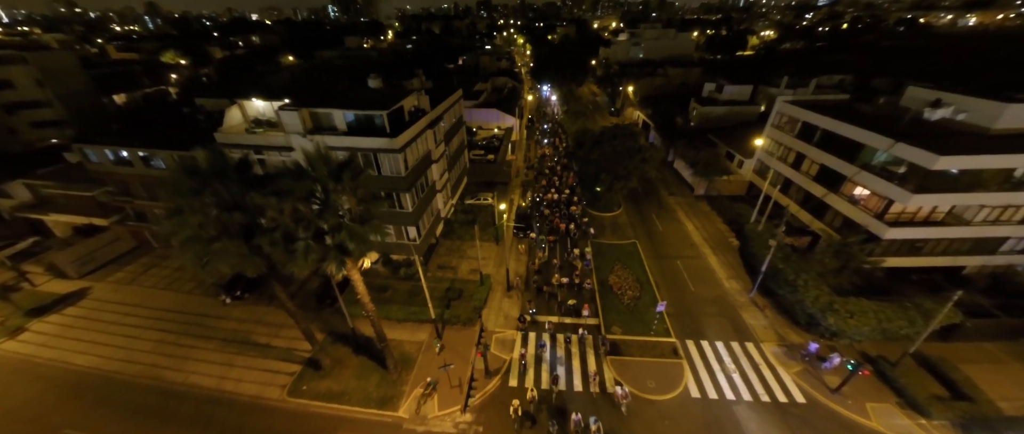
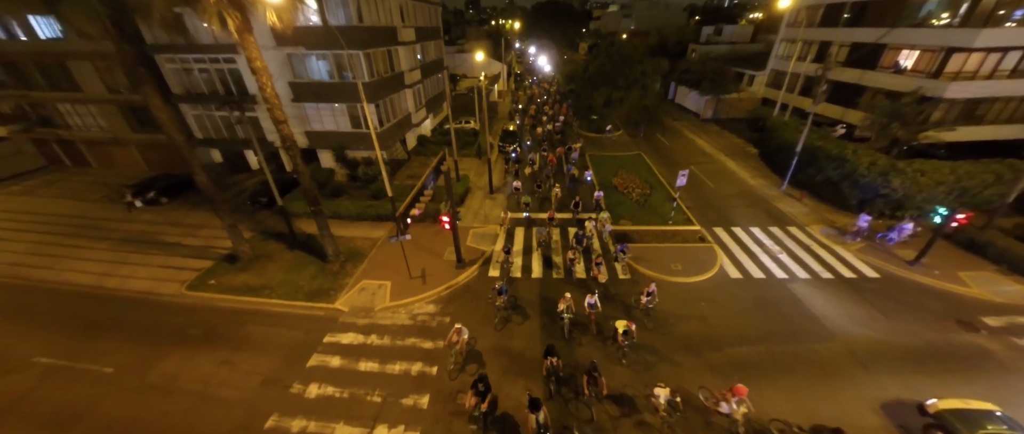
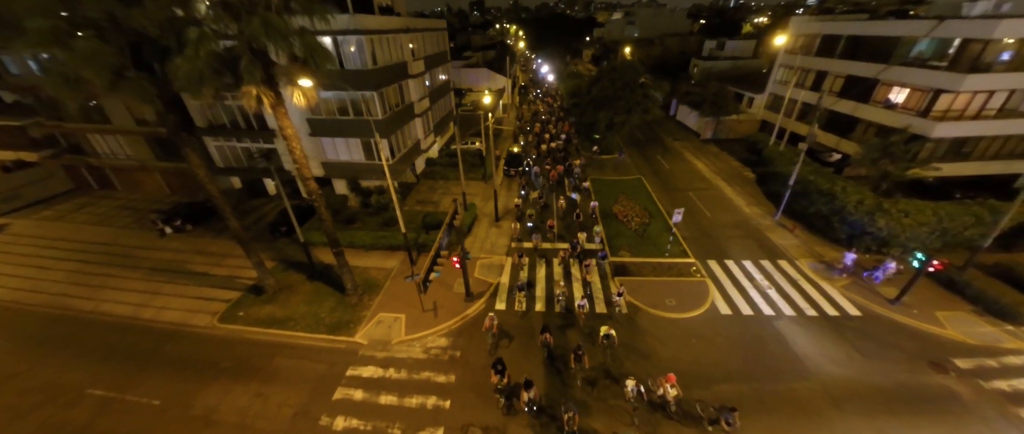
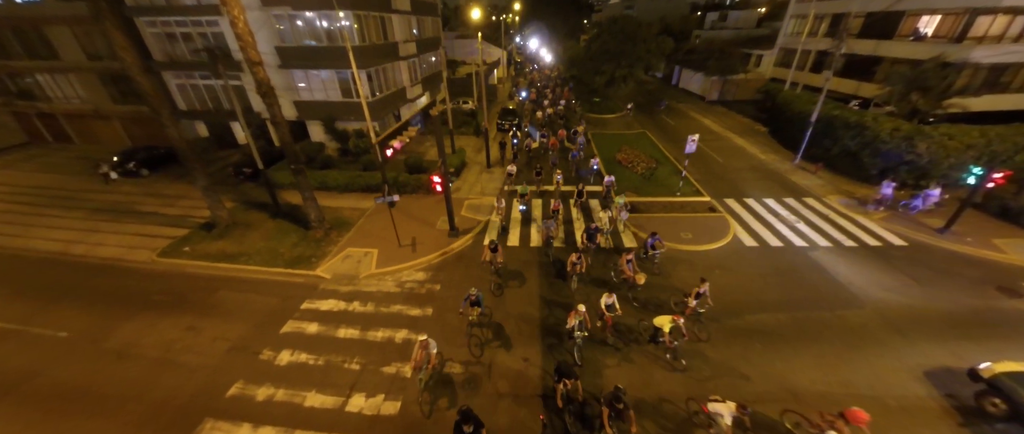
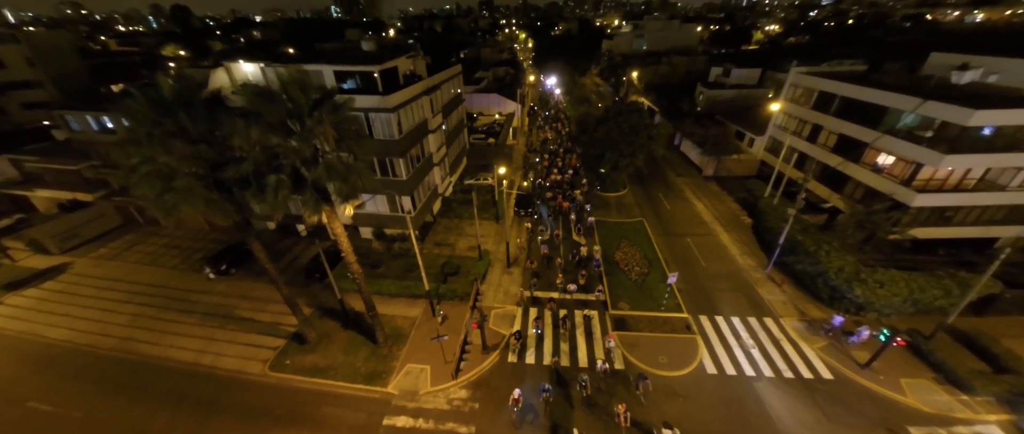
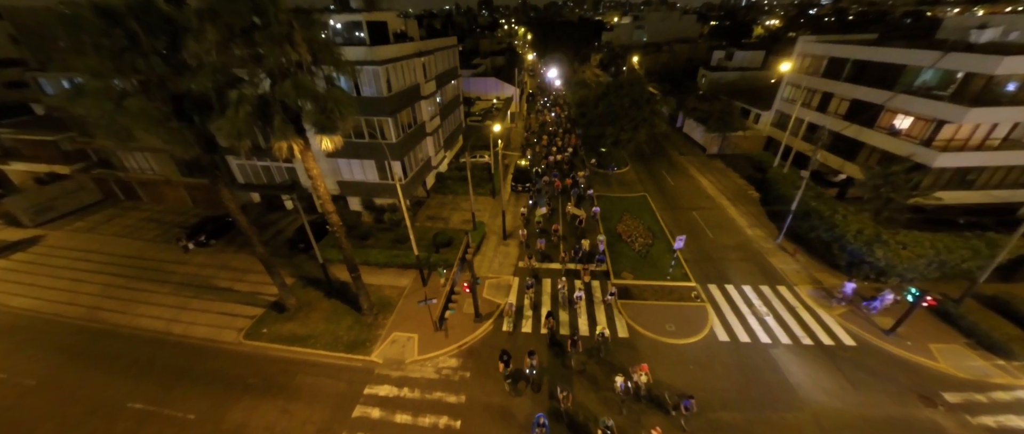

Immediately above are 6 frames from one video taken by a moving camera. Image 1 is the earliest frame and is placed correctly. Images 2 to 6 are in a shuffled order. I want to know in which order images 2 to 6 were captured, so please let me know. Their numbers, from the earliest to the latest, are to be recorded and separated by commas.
5, 6, 3, 2, 4
